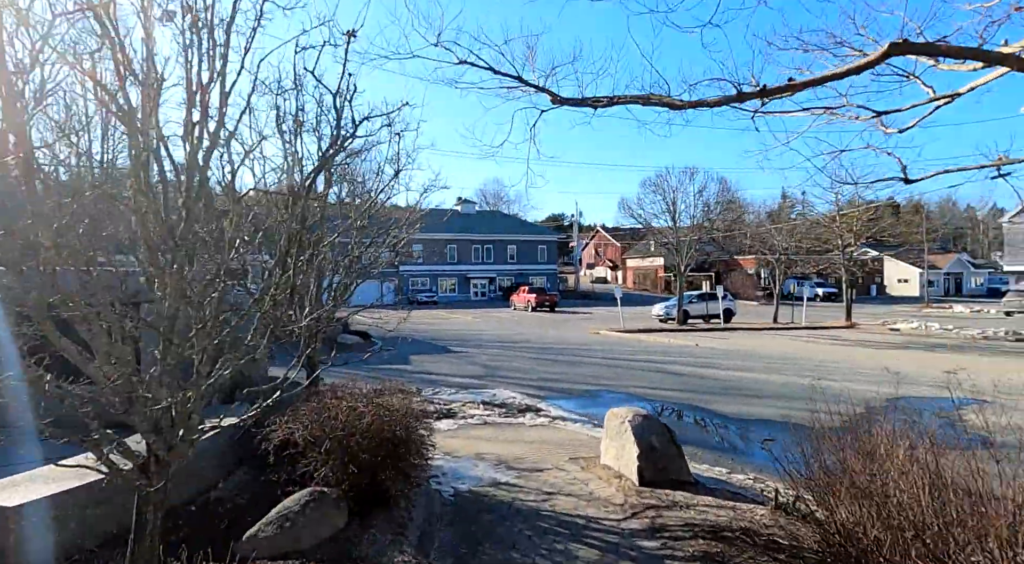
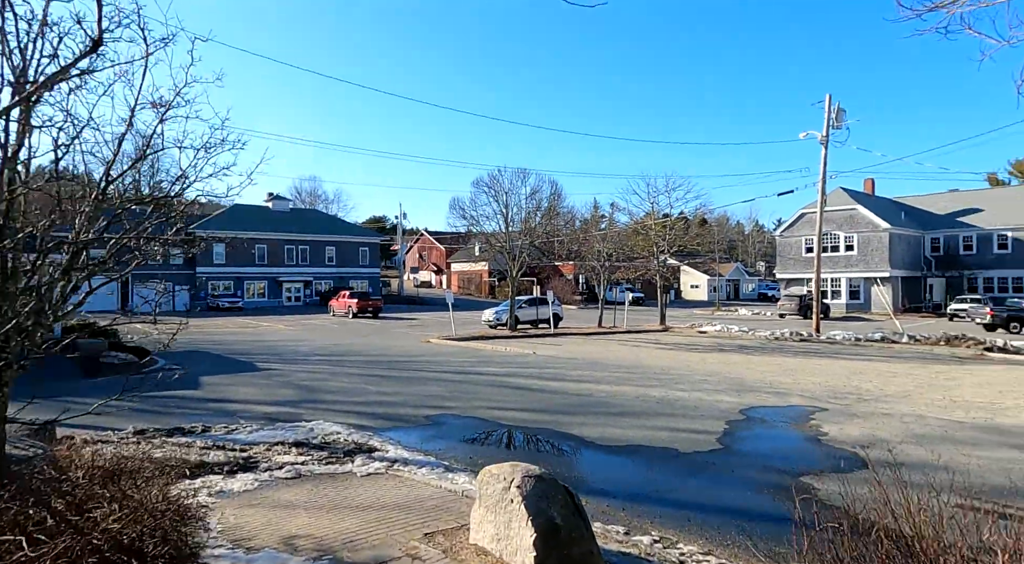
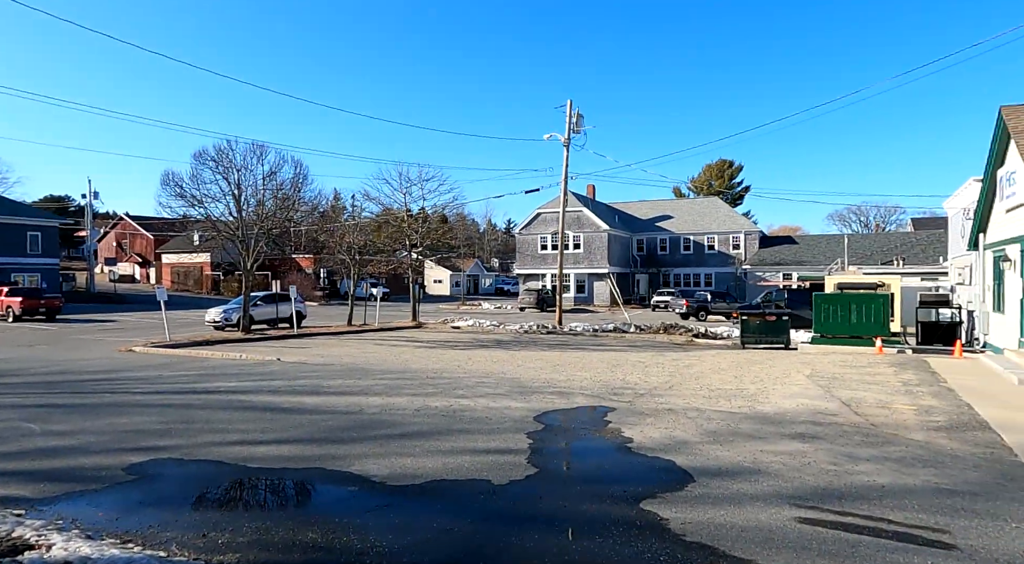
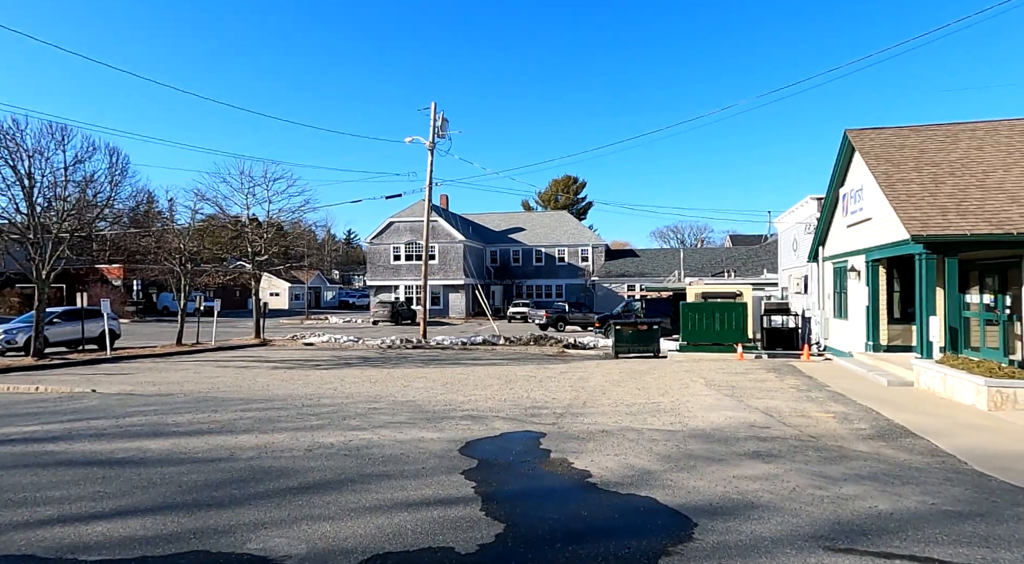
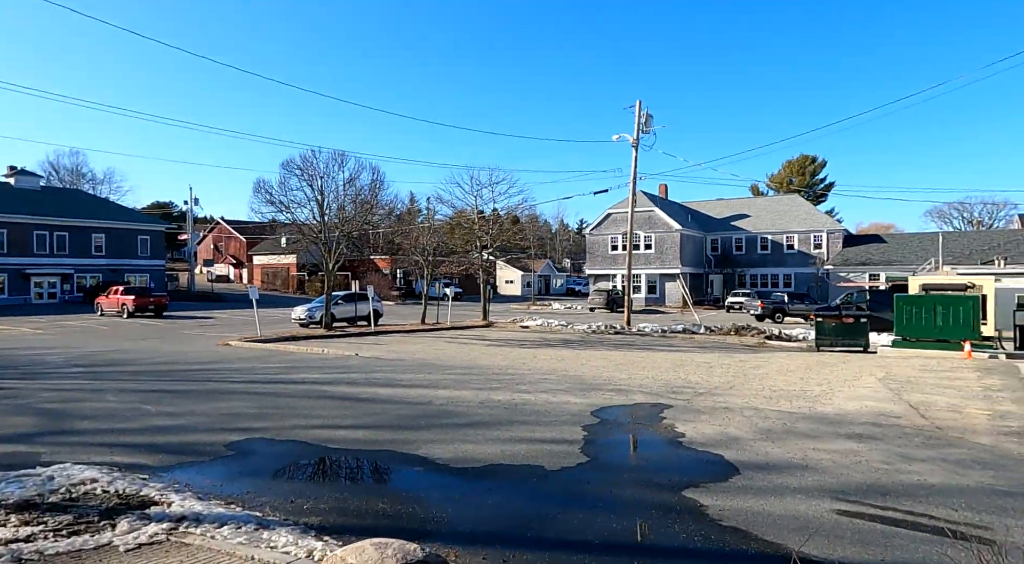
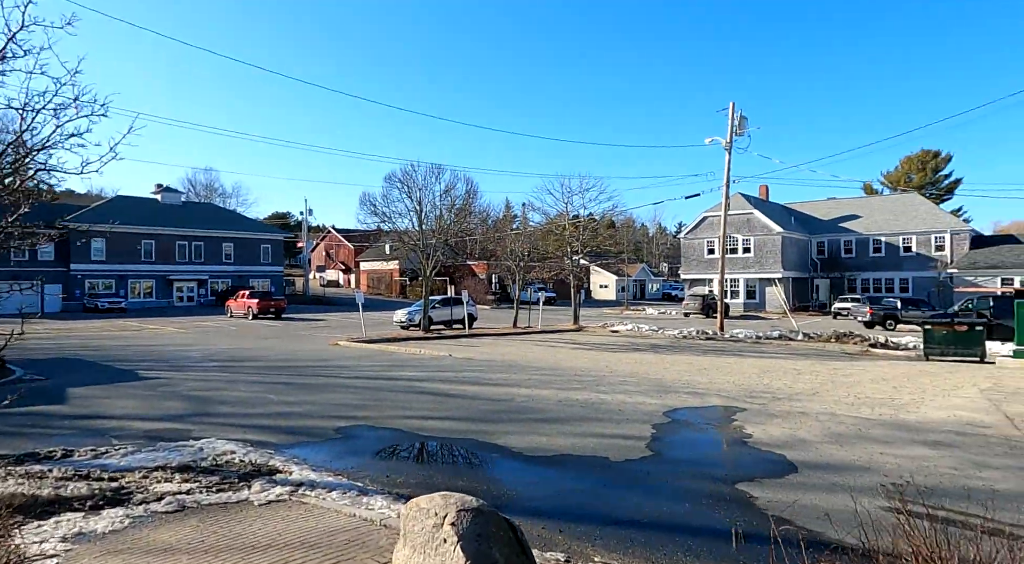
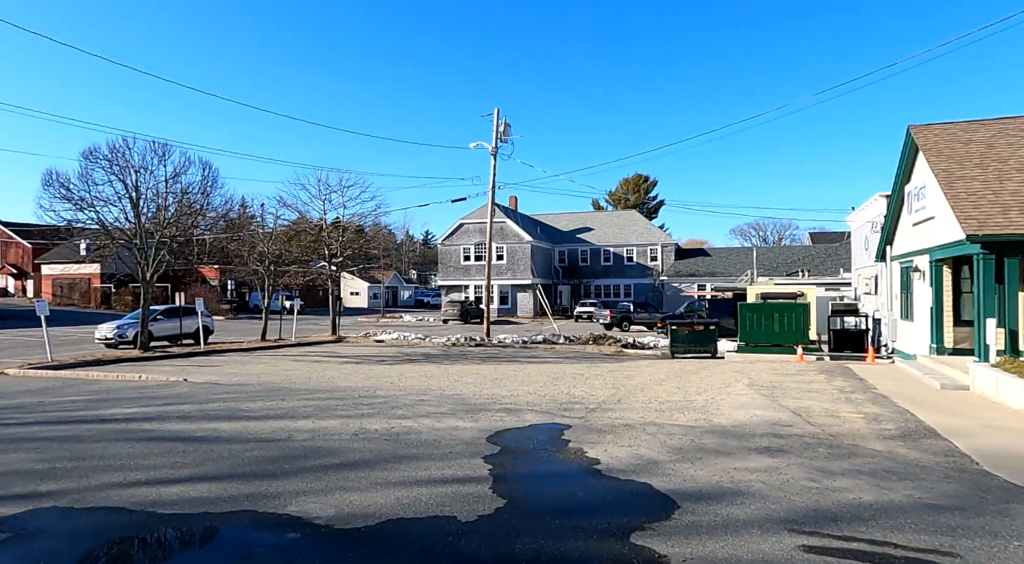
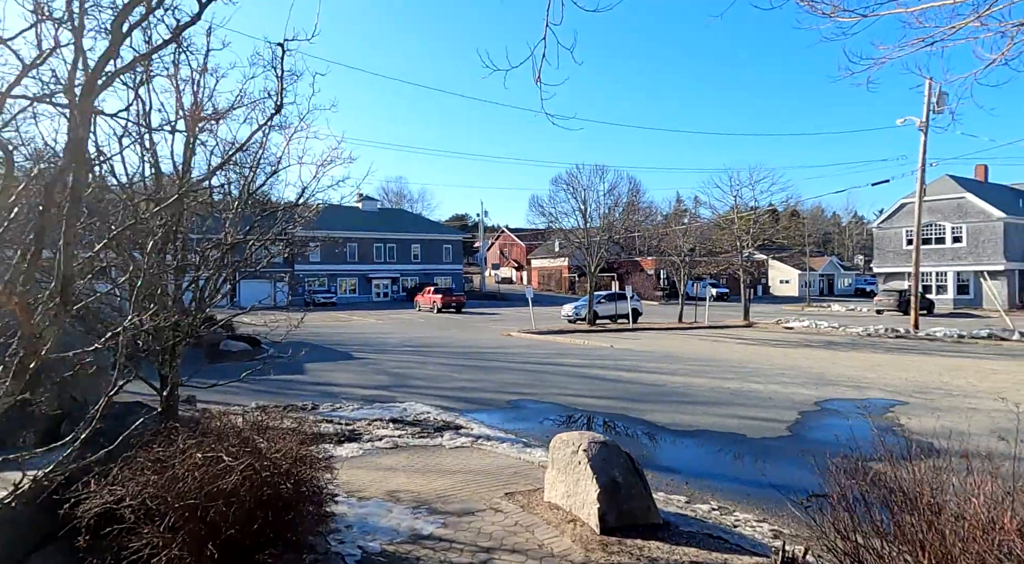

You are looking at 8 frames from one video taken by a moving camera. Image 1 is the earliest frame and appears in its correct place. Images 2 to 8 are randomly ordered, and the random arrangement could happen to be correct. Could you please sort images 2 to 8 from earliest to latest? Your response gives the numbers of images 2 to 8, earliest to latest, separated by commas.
8, 2, 6, 5, 3, 7, 4
